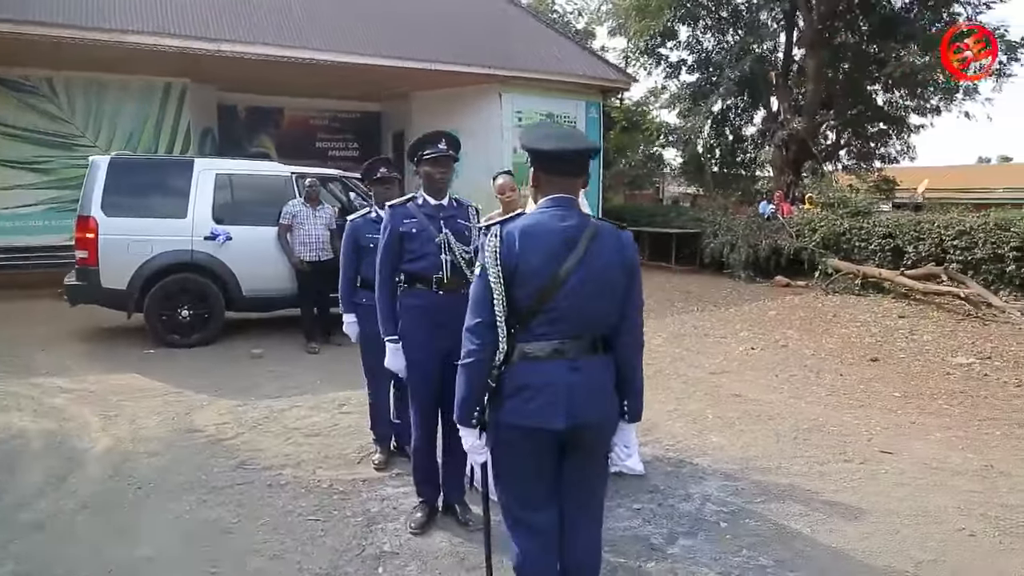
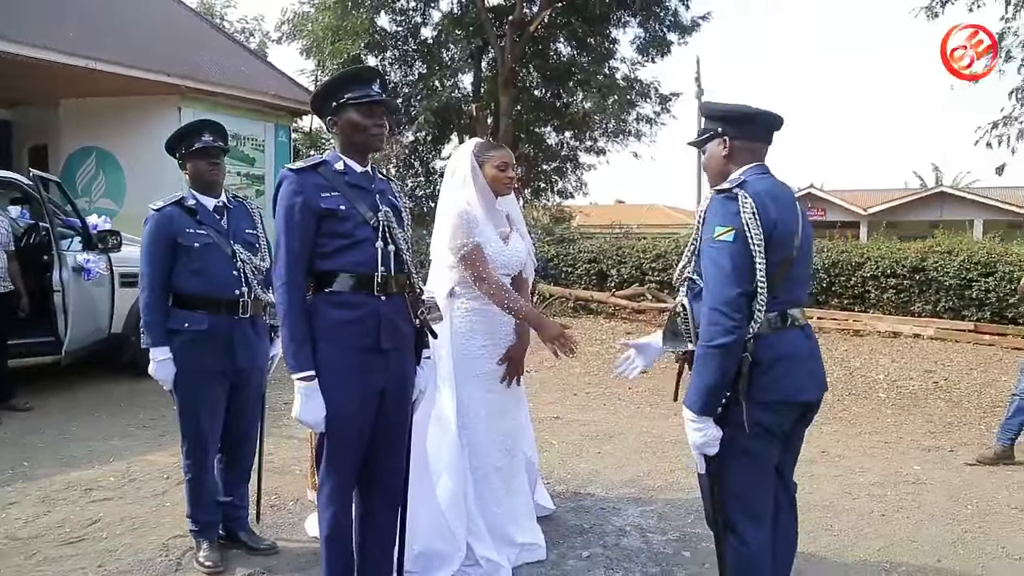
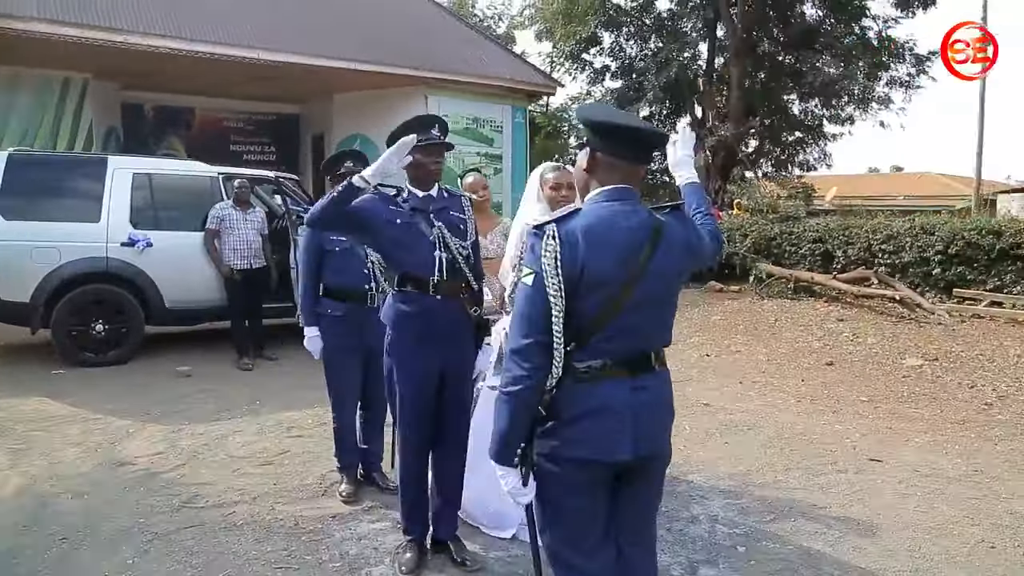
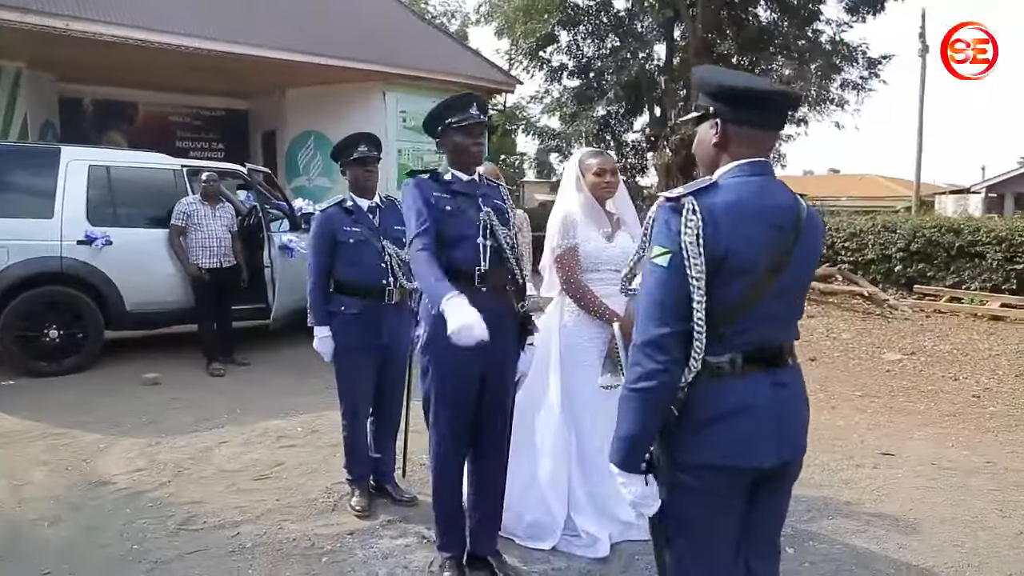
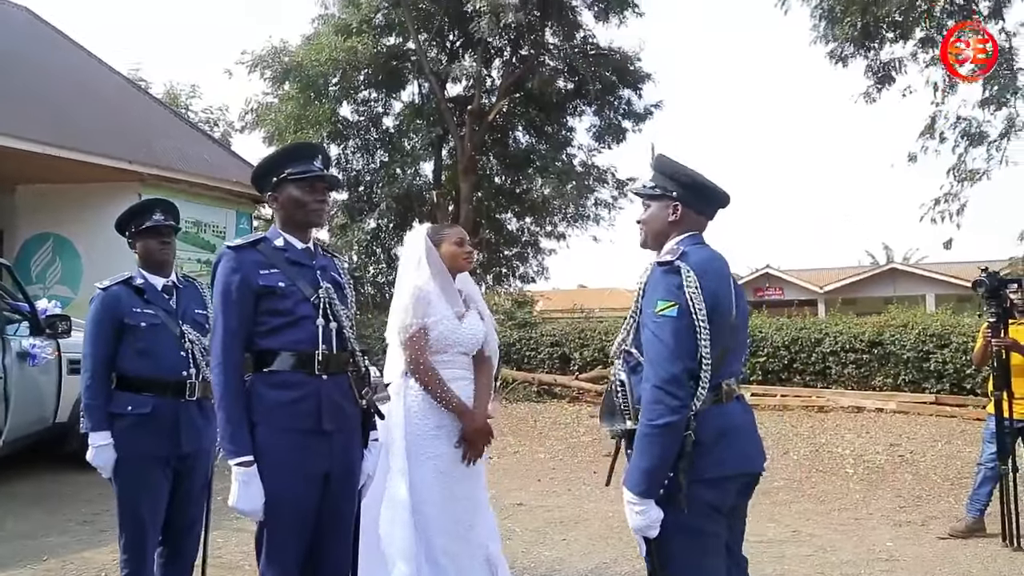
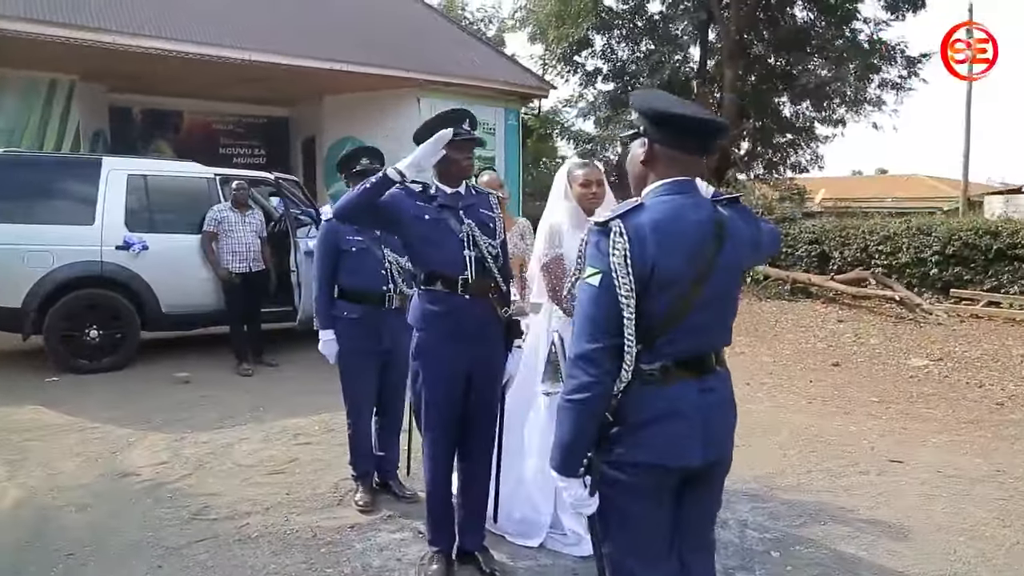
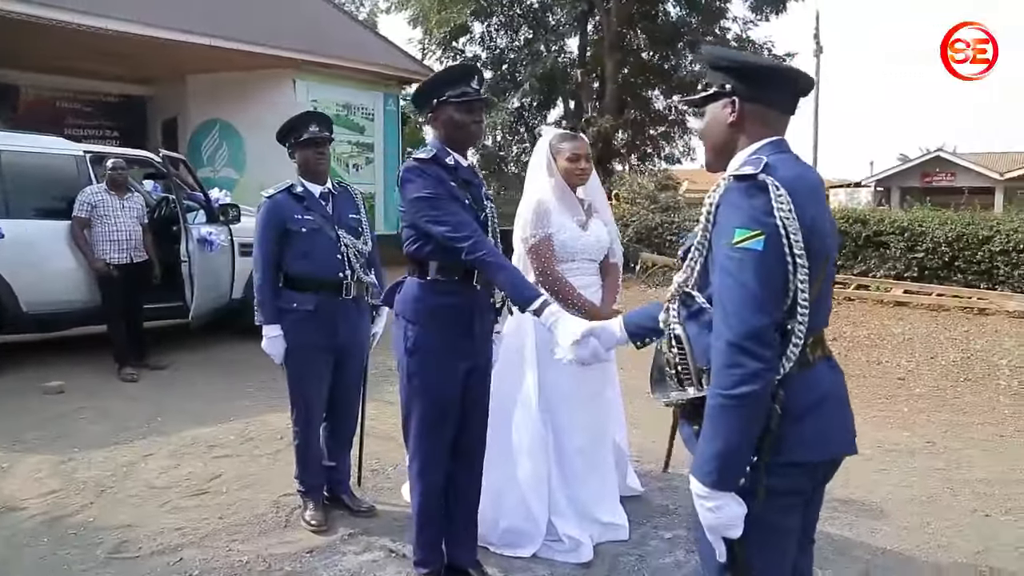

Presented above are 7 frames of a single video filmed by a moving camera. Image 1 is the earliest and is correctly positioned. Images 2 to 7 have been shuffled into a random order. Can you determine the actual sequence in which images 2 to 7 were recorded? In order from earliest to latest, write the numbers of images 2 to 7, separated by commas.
3, 6, 4, 7, 2, 5
